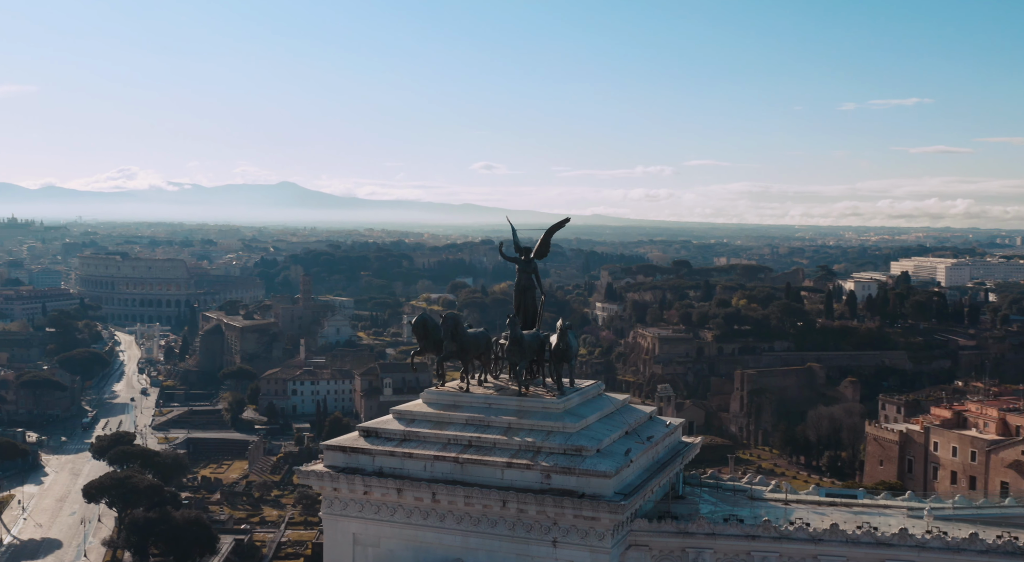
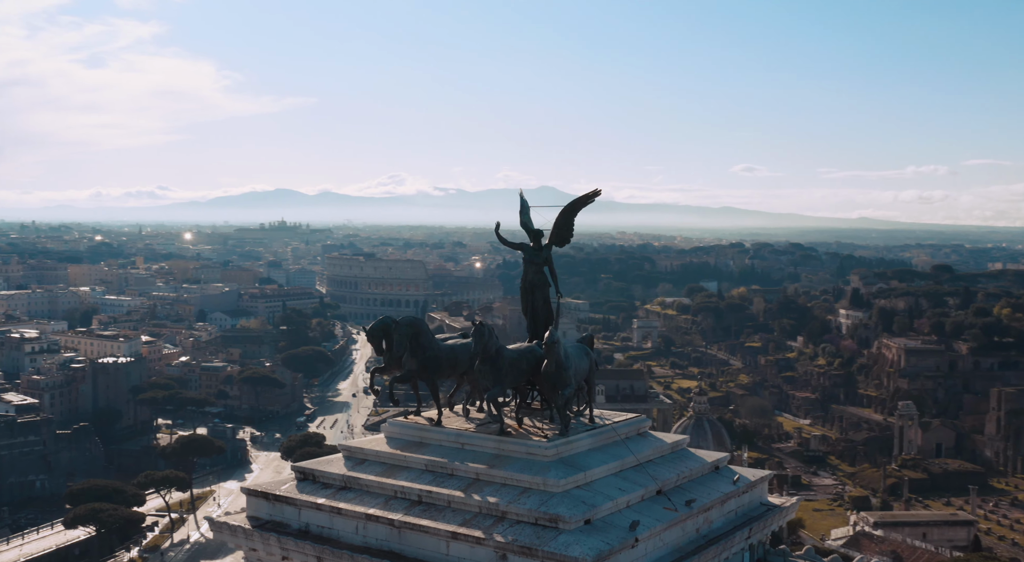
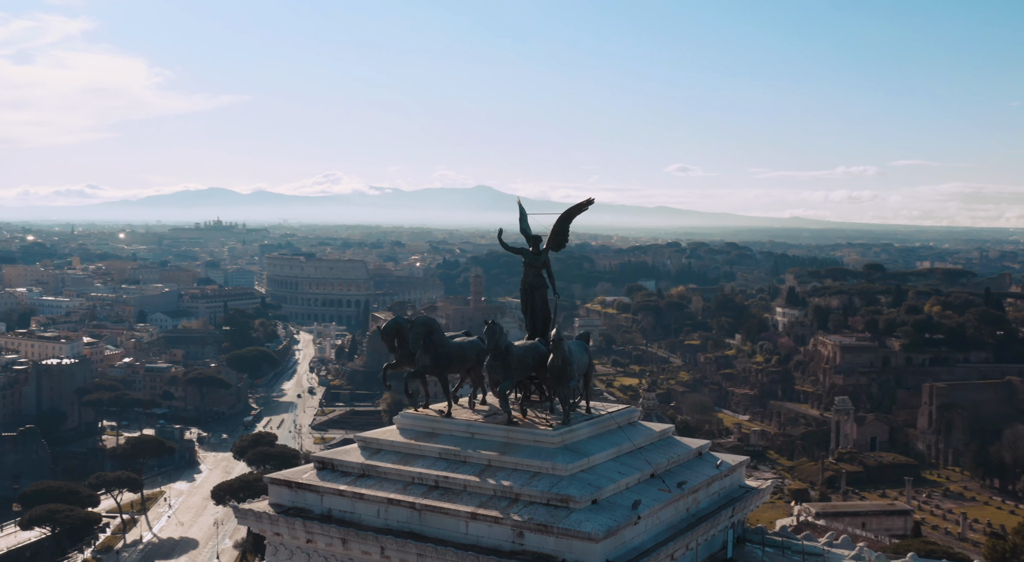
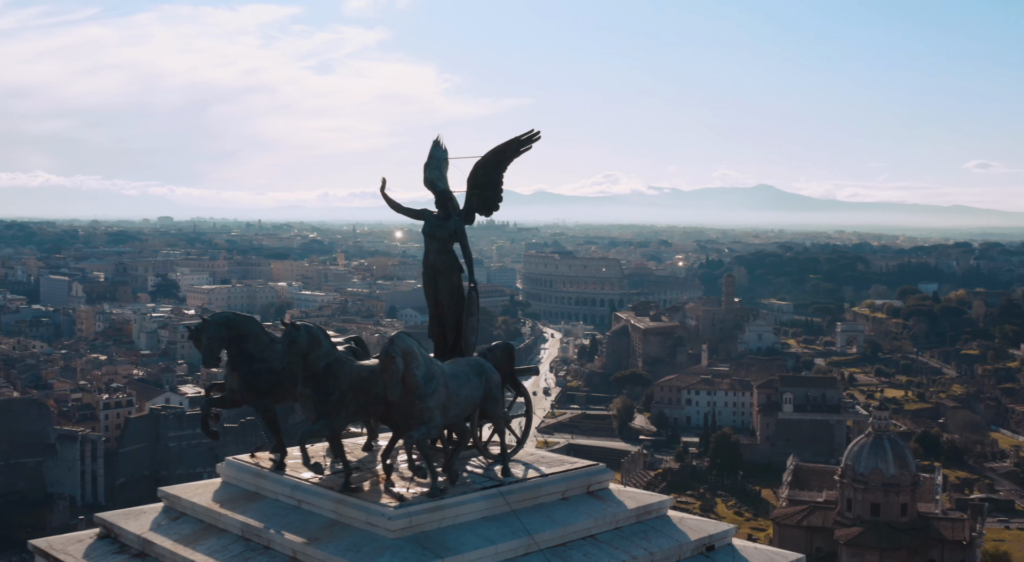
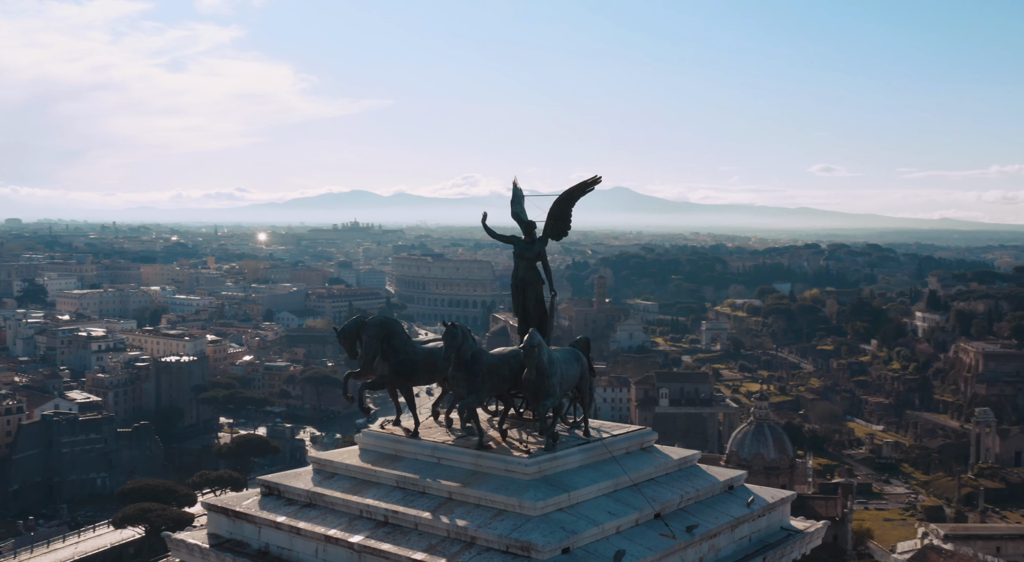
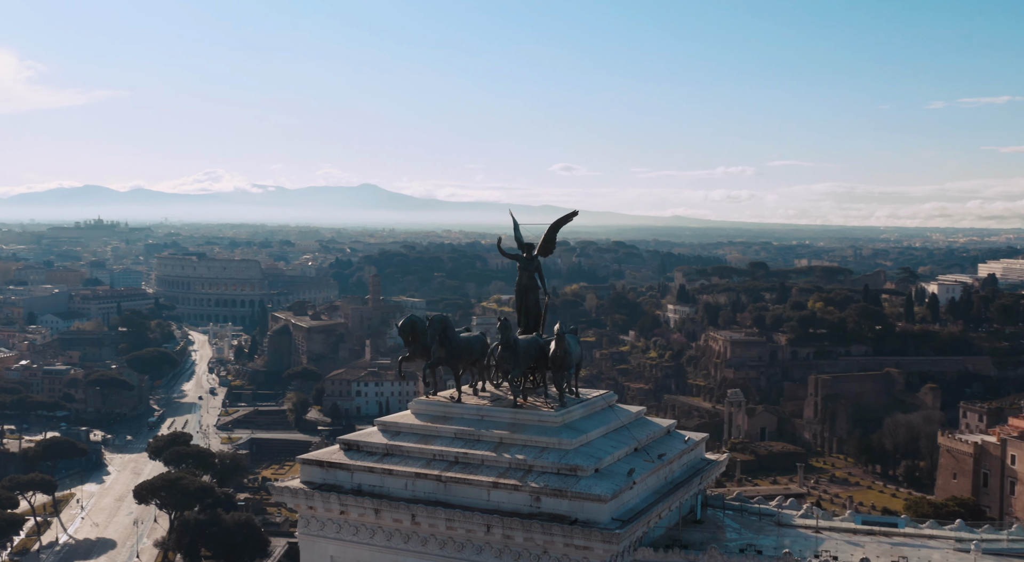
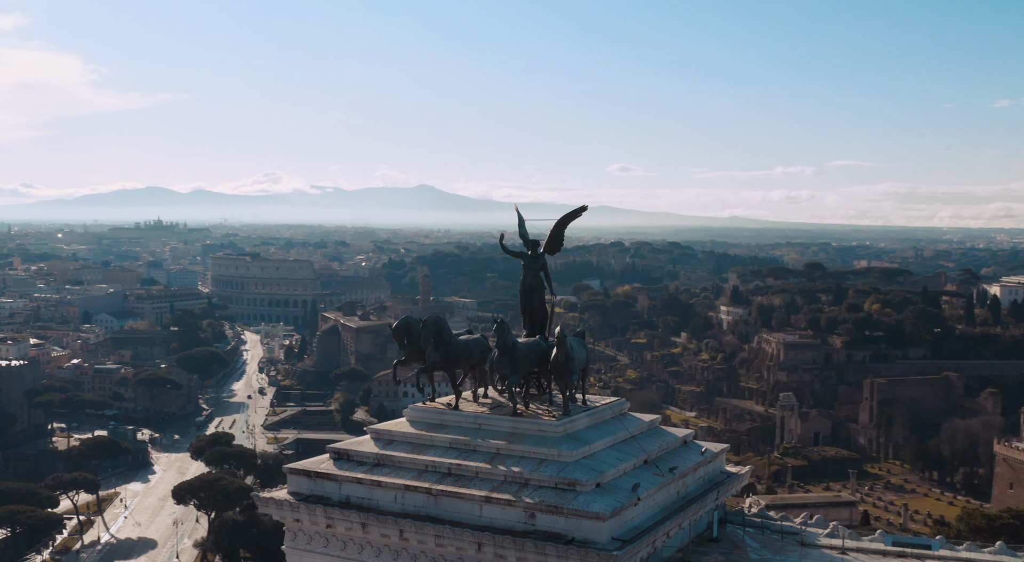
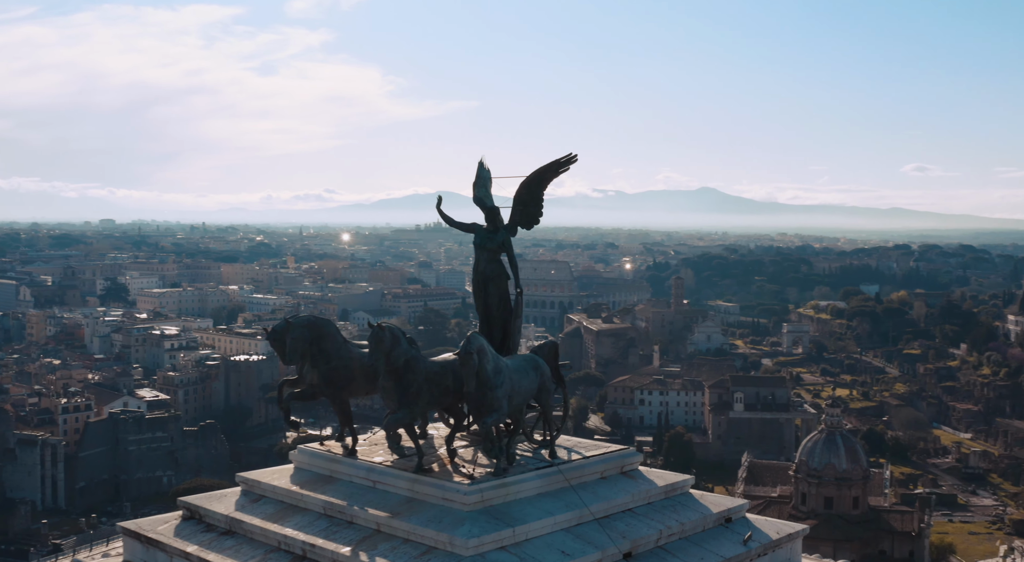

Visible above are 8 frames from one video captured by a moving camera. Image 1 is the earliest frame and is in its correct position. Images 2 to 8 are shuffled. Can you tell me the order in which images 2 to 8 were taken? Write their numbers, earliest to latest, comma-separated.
6, 7, 3, 2, 5, 8, 4
